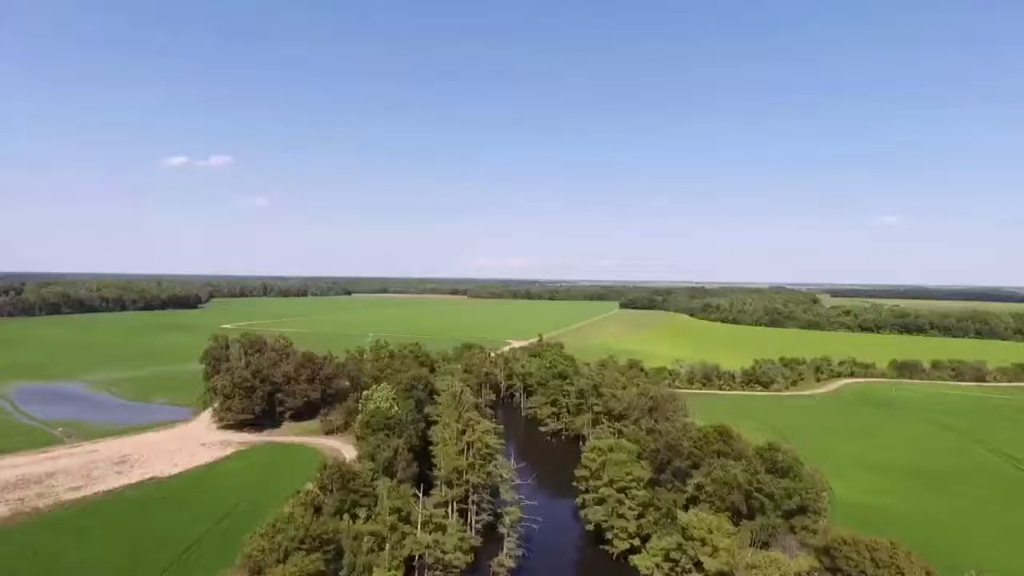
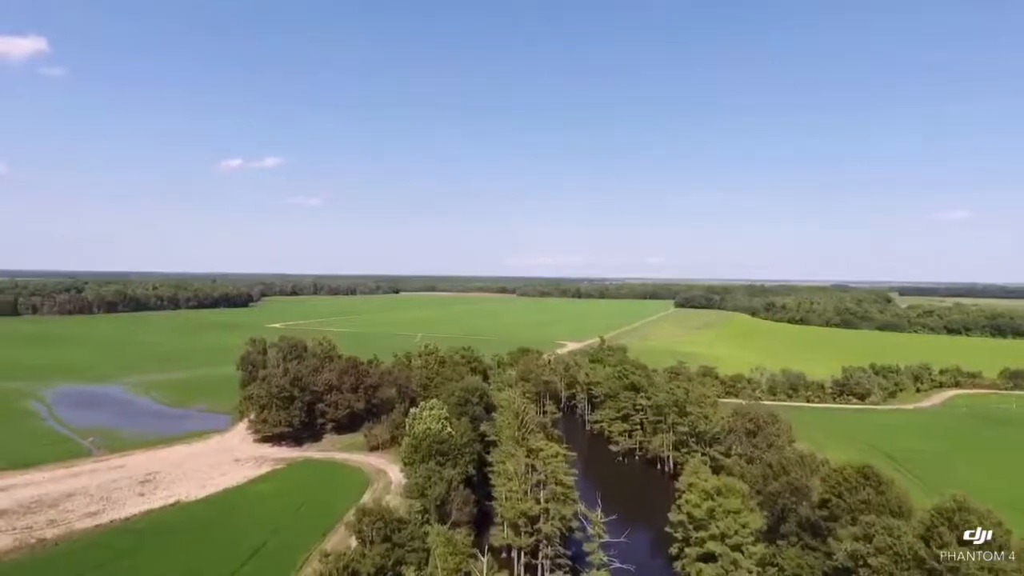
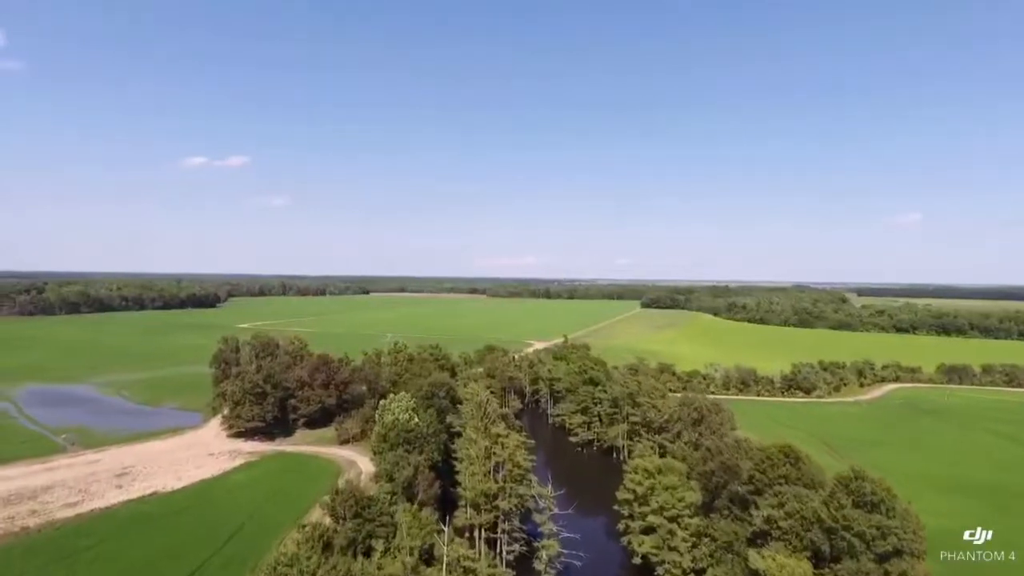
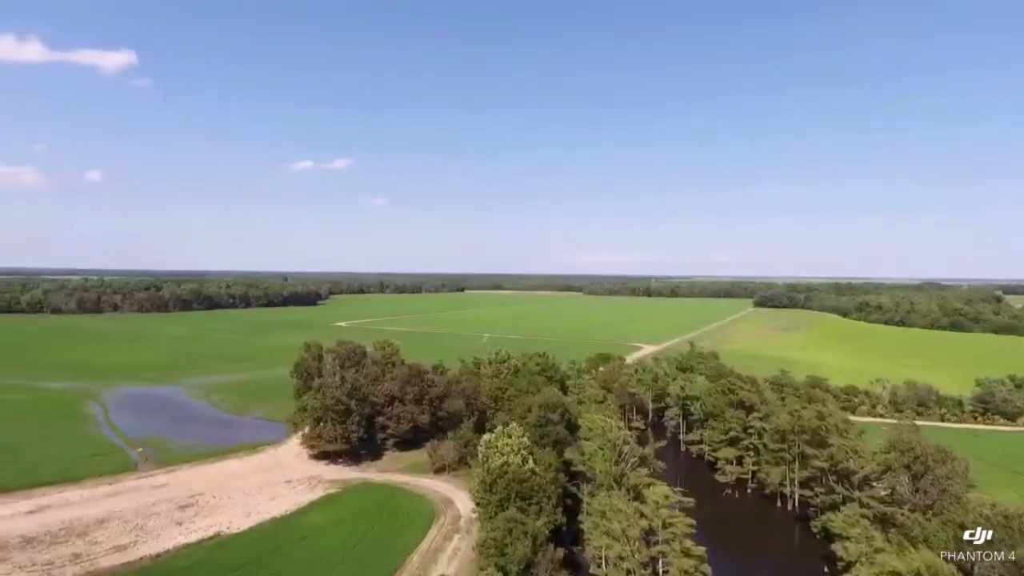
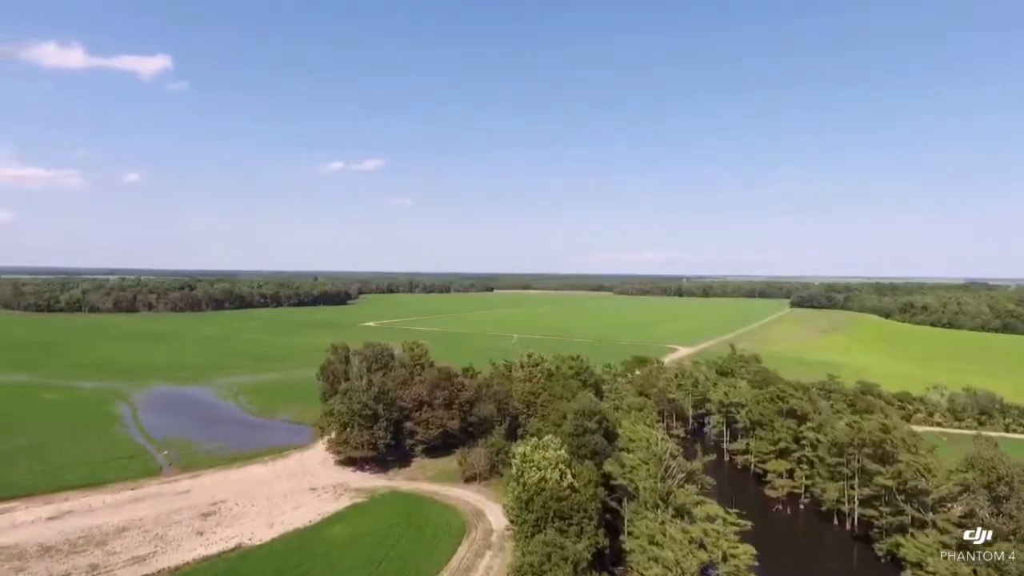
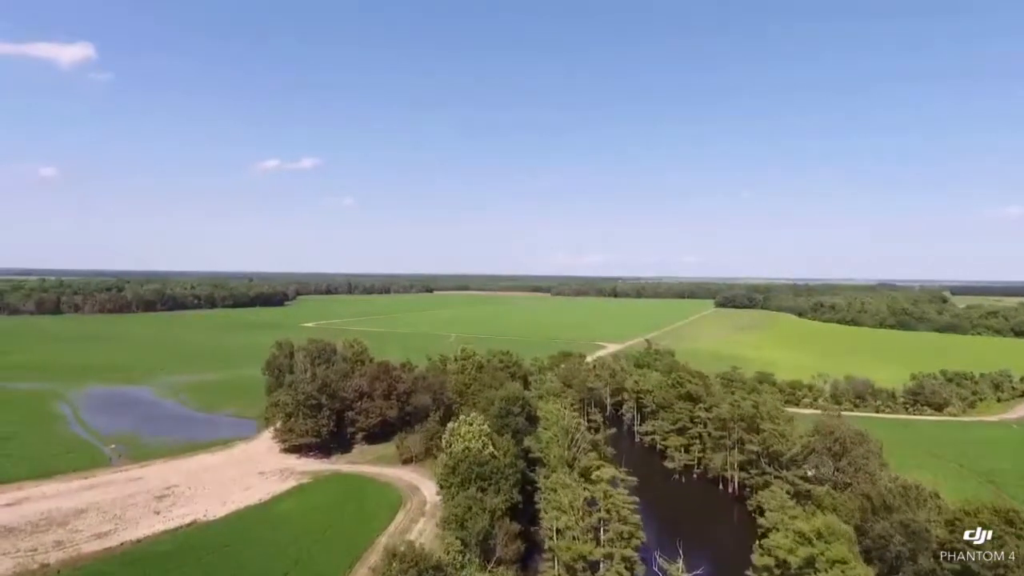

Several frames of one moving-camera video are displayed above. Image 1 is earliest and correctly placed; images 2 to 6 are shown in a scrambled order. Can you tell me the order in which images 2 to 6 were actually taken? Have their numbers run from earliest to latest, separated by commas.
3, 2, 6, 4, 5
